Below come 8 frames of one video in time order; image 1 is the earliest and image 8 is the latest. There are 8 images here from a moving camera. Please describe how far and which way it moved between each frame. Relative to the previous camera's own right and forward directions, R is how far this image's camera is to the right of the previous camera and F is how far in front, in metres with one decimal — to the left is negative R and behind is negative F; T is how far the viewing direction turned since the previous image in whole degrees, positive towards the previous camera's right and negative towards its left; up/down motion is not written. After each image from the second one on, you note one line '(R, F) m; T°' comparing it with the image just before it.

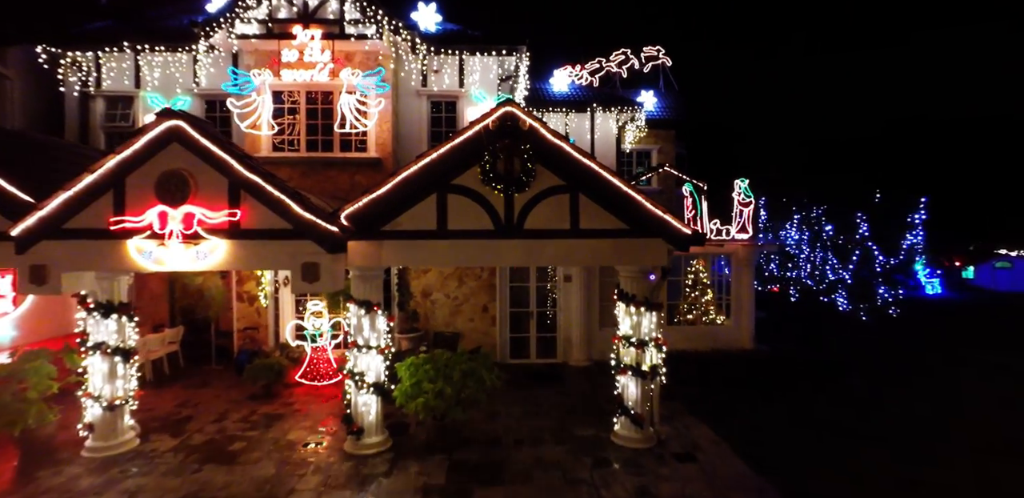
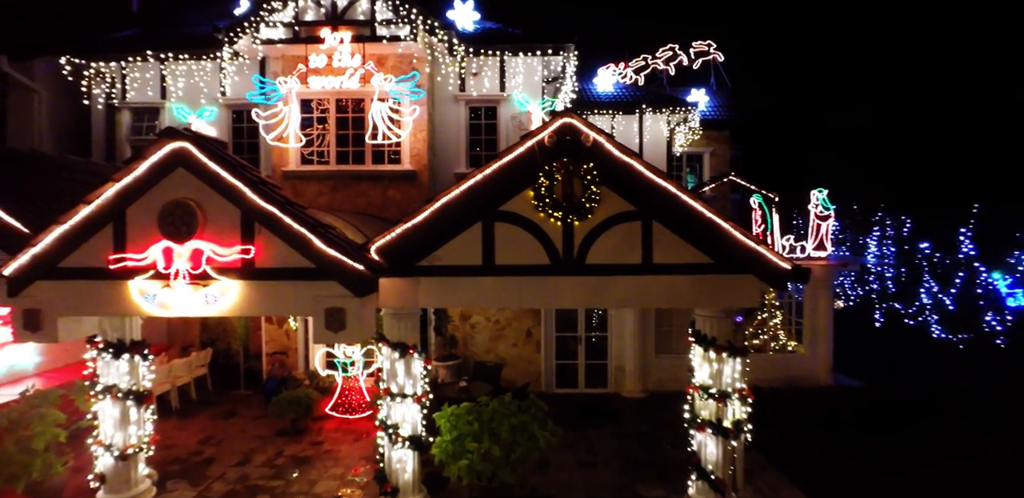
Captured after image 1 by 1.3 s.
(-0.2, +1.0) m; -3°
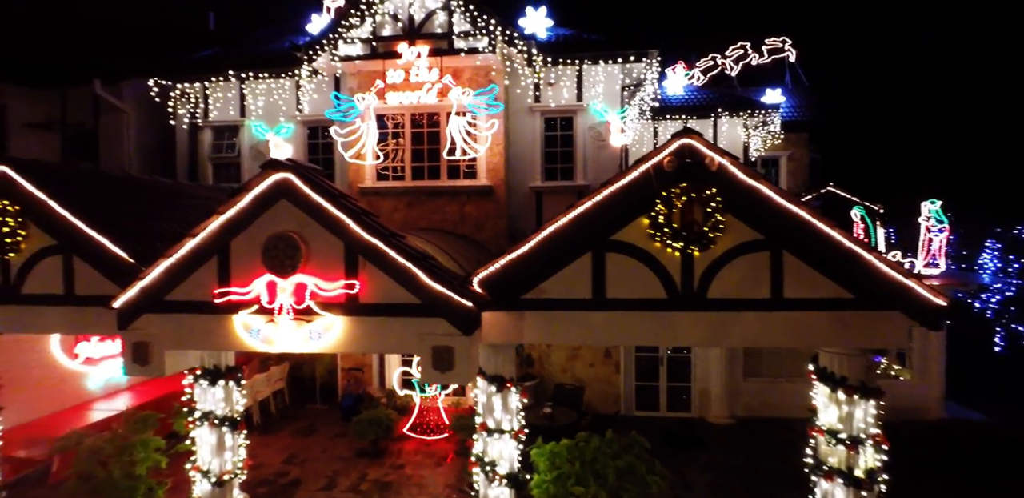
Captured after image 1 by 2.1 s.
(-0.6, +0.3) m; -5°
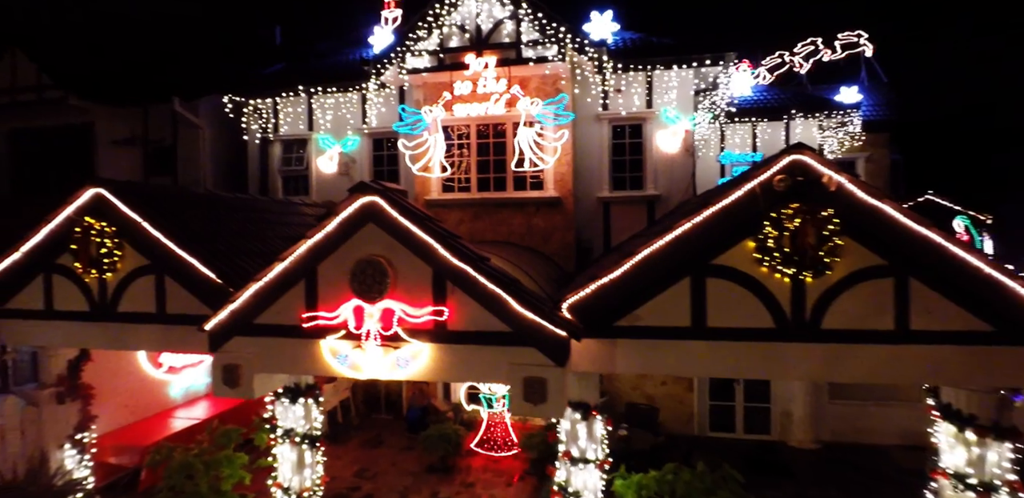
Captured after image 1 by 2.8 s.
(-0.4, +0.2) m; -5°
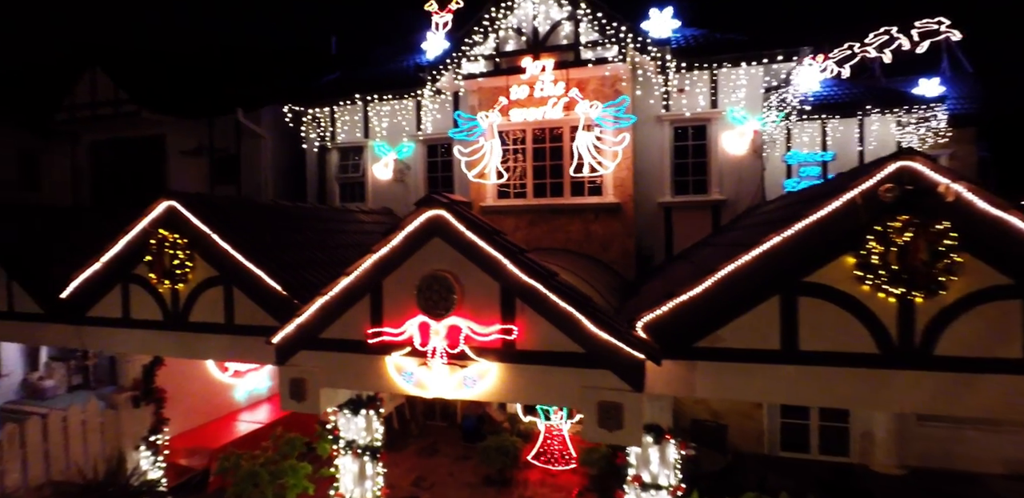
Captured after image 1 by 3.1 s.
(-0.2, +0.3) m; -4°
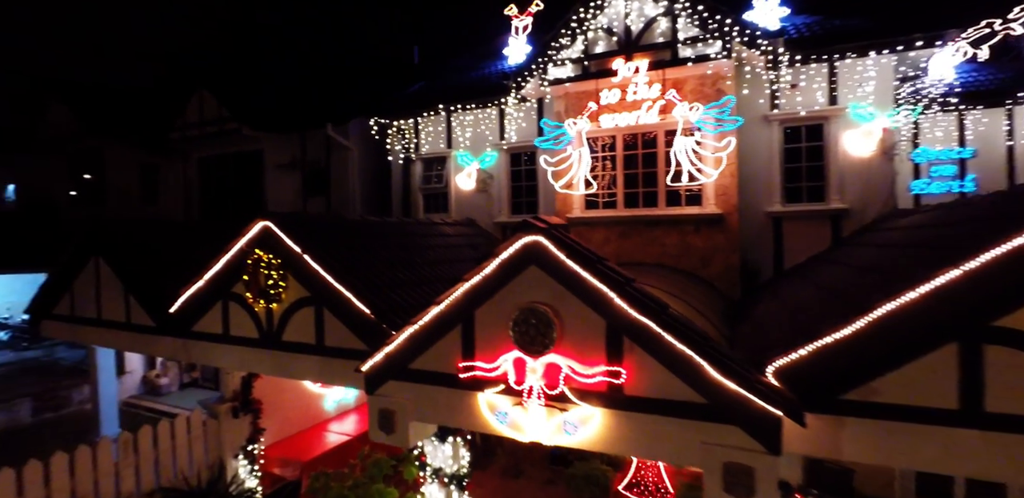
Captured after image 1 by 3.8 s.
(-0.2, +0.5) m; -8°
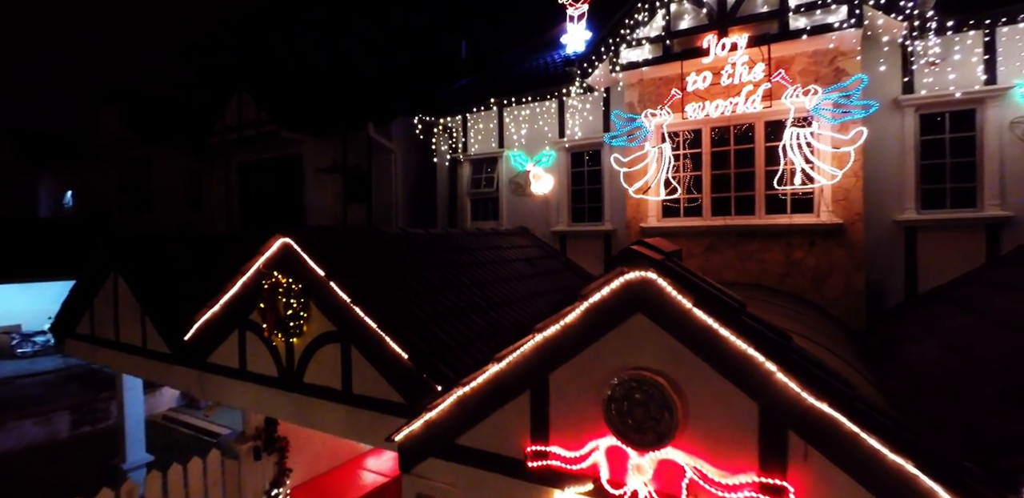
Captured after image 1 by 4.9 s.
(-0.3, +1.5) m; -5°
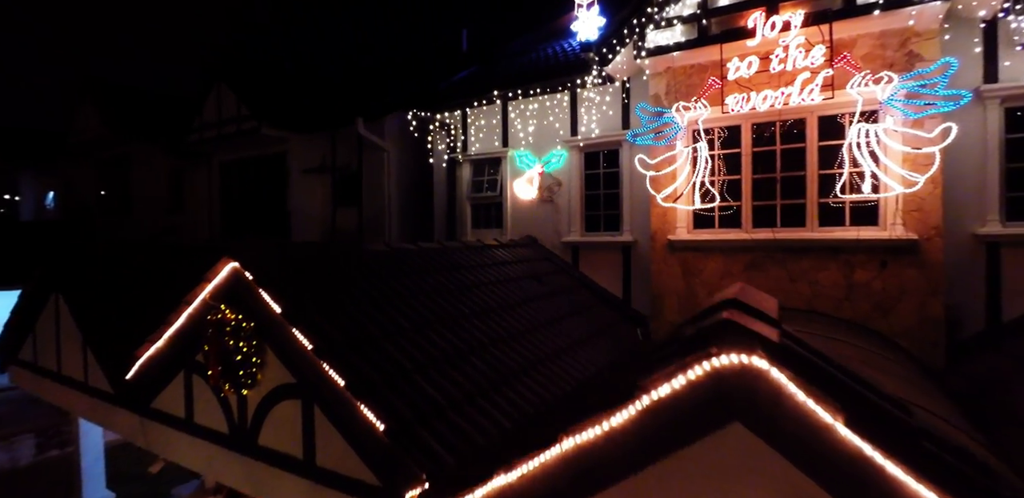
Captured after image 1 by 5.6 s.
(-0.1, +1.2) m; 0°
